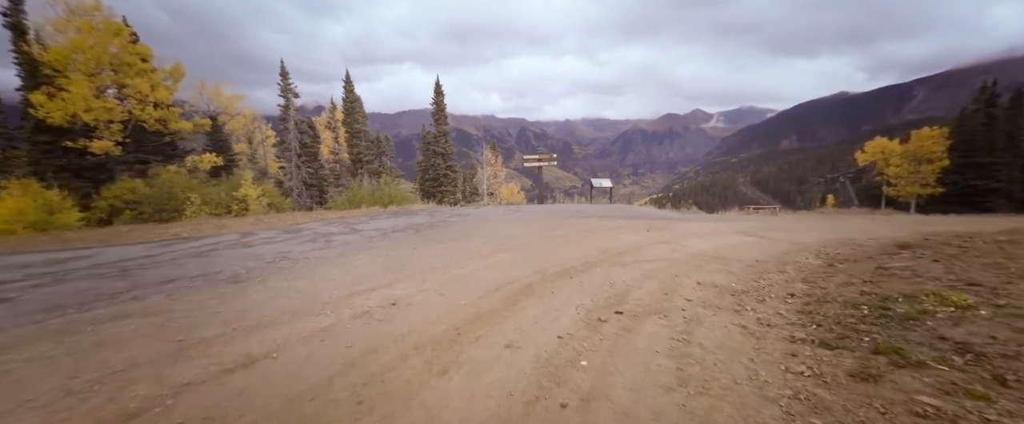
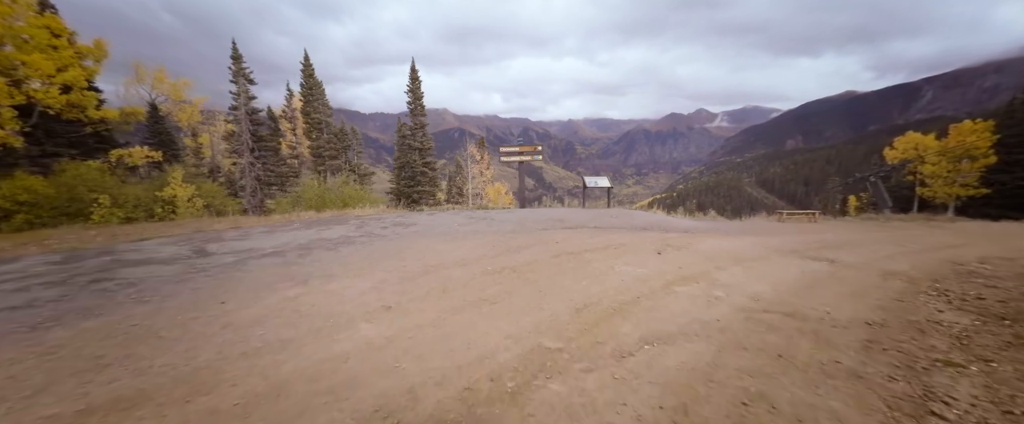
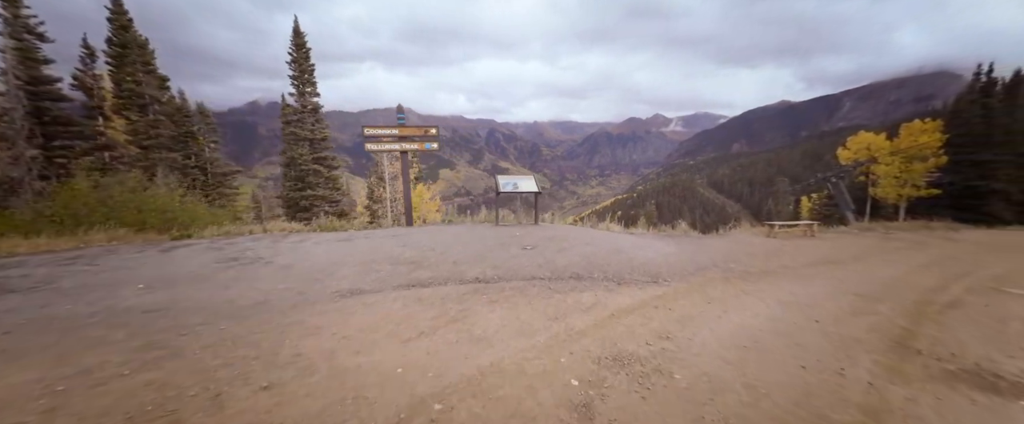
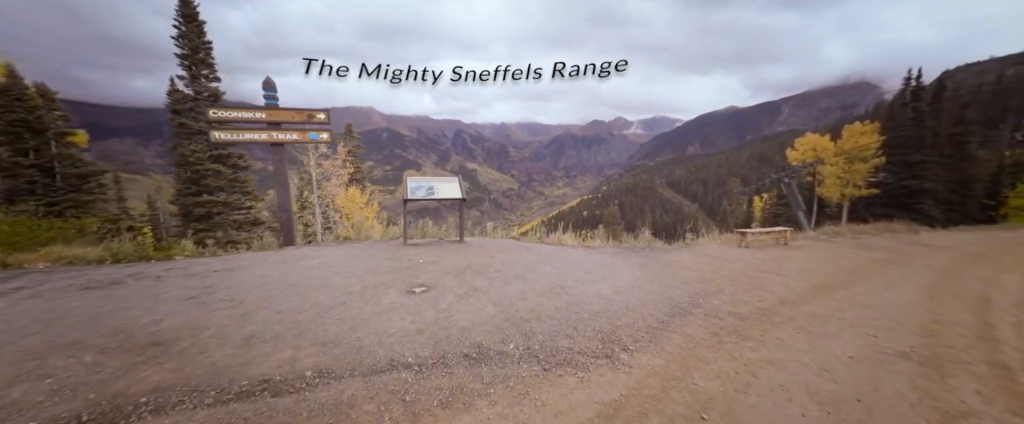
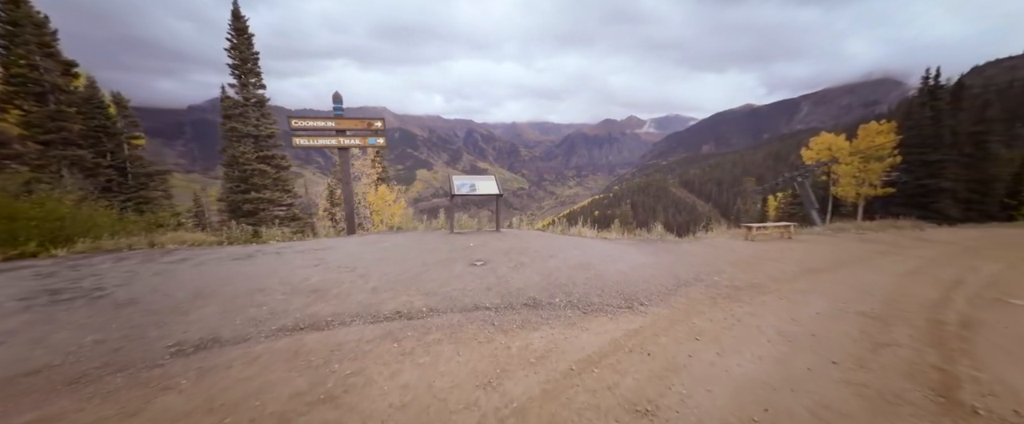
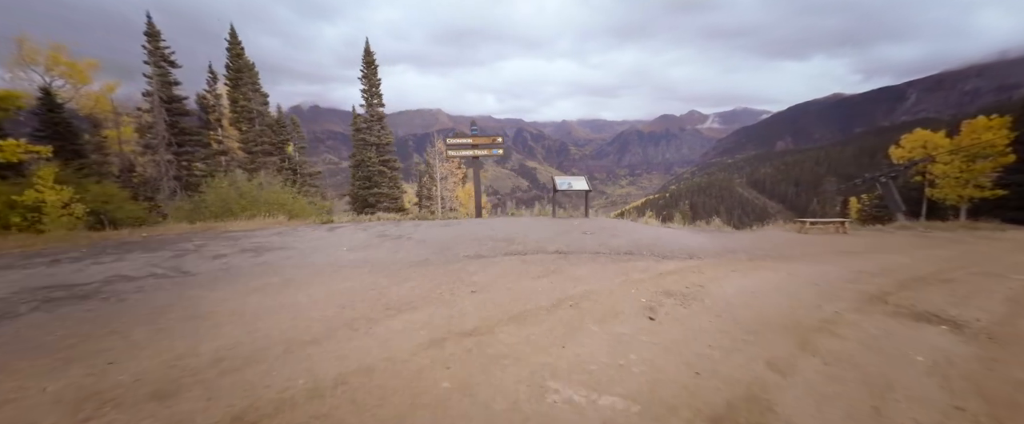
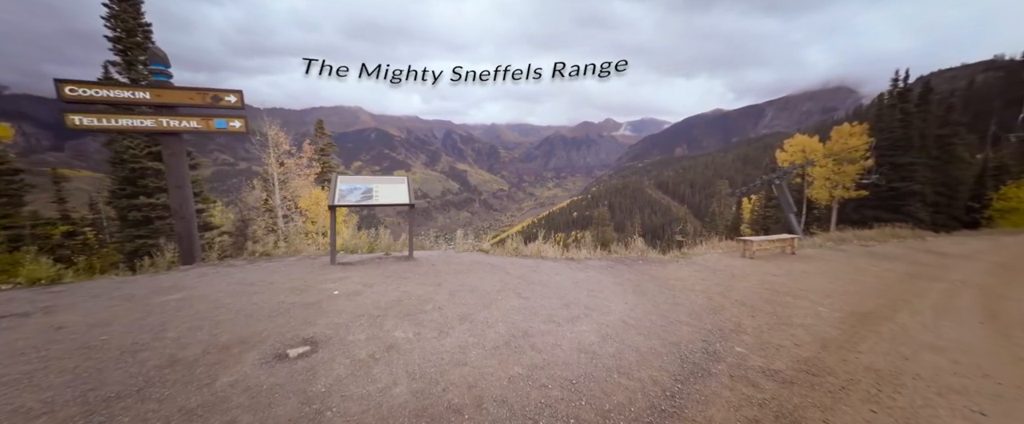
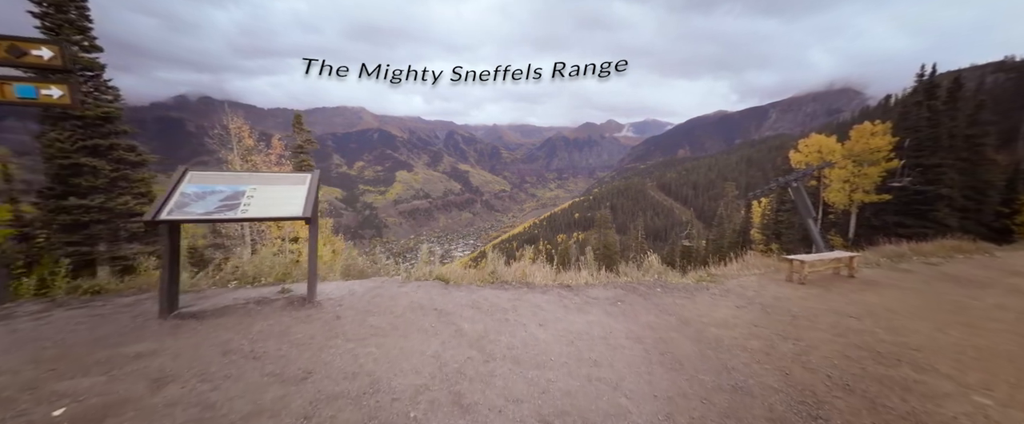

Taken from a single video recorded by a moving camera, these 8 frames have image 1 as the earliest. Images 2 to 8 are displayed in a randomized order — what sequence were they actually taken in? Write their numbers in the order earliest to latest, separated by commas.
2, 6, 3, 5, 4, 7, 8
